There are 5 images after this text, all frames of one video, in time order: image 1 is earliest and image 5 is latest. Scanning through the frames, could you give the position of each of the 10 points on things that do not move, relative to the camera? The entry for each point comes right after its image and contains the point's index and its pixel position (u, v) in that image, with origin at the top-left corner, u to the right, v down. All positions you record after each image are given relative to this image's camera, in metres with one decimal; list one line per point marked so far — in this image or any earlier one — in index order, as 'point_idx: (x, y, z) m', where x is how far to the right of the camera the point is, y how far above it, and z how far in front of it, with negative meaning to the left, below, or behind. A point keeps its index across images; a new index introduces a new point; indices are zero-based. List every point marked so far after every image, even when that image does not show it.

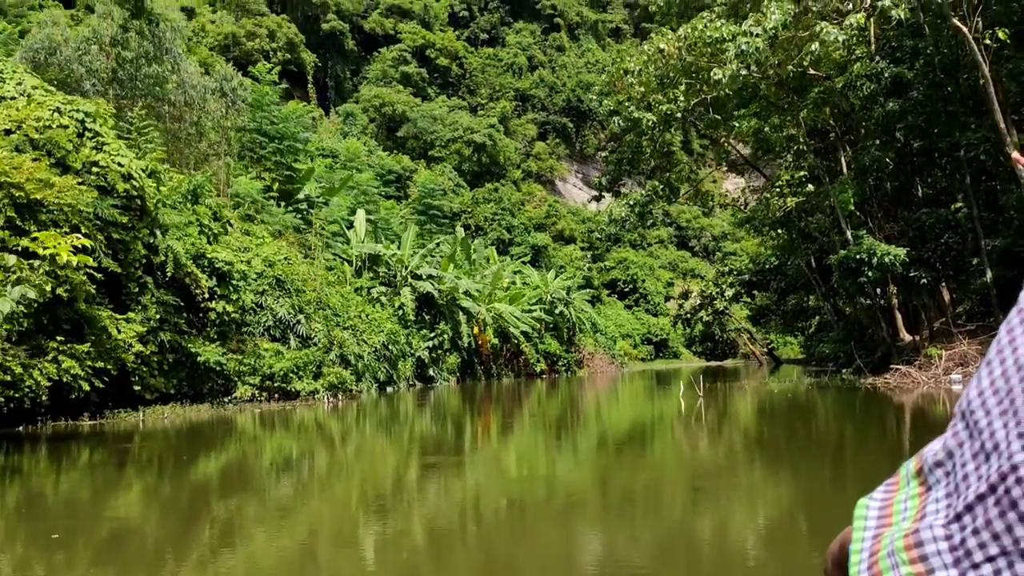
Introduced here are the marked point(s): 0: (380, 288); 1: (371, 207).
0: (-1.7, 0.0, +12.3) m
1: (-2.3, +1.4, +15.2) m
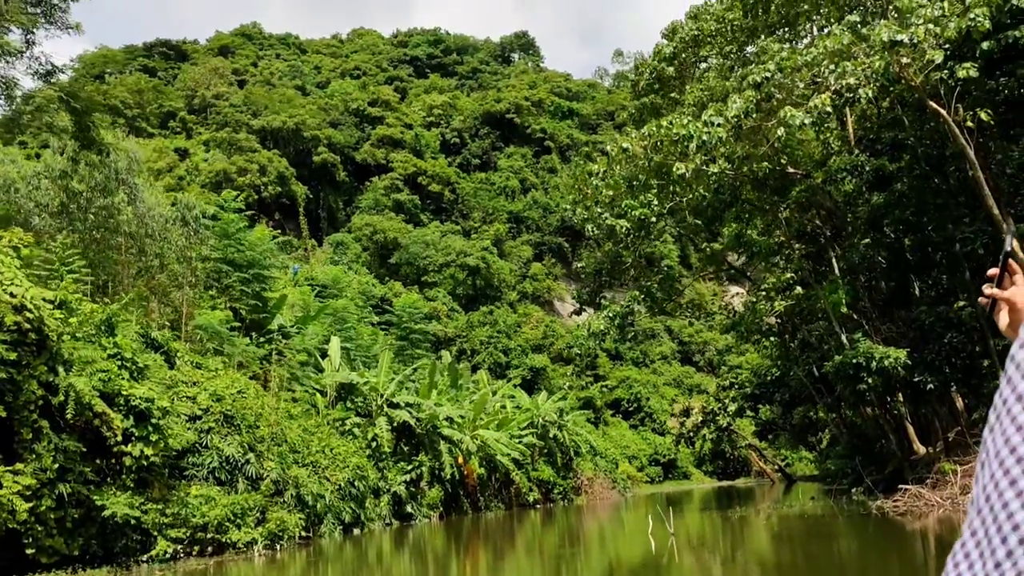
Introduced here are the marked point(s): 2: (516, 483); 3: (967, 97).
0: (-2.0, -1.7, +11.5) m
1: (-2.6, -0.8, +14.5) m
2: (+0.1, -3.0, +13.9) m
3: (+3.7, +1.6, +7.4) m
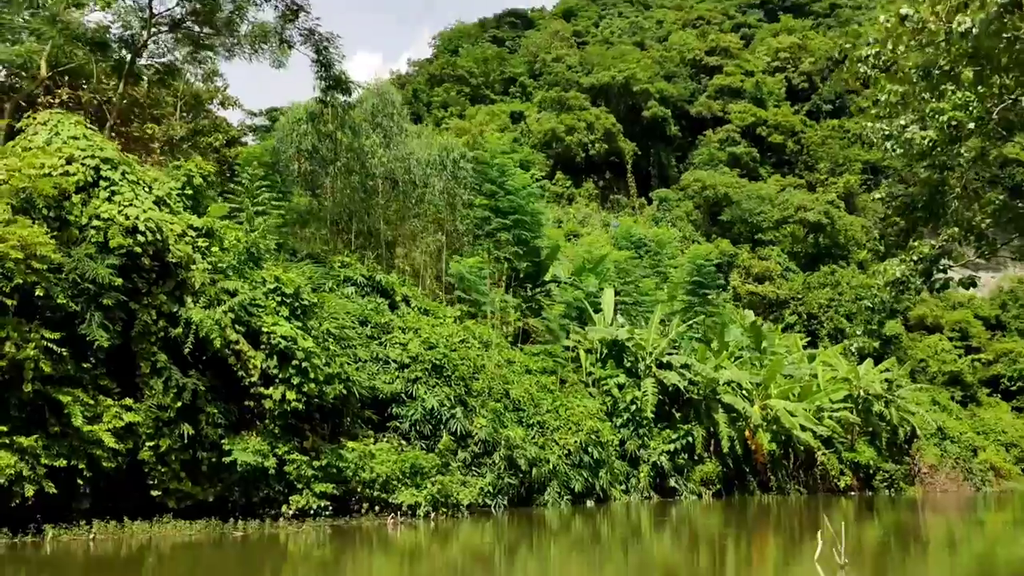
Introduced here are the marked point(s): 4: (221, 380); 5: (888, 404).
0: (+1.2, -1.0, +10.3) m
1: (+1.8, 0.0, +13.3) m
2: (+4.0, -2.3, +11.8) m
3: (+4.8, +2.0, +4.1) m
4: (-1.8, -0.6, +5.6) m
5: (+5.4, -1.7, +13.0) m
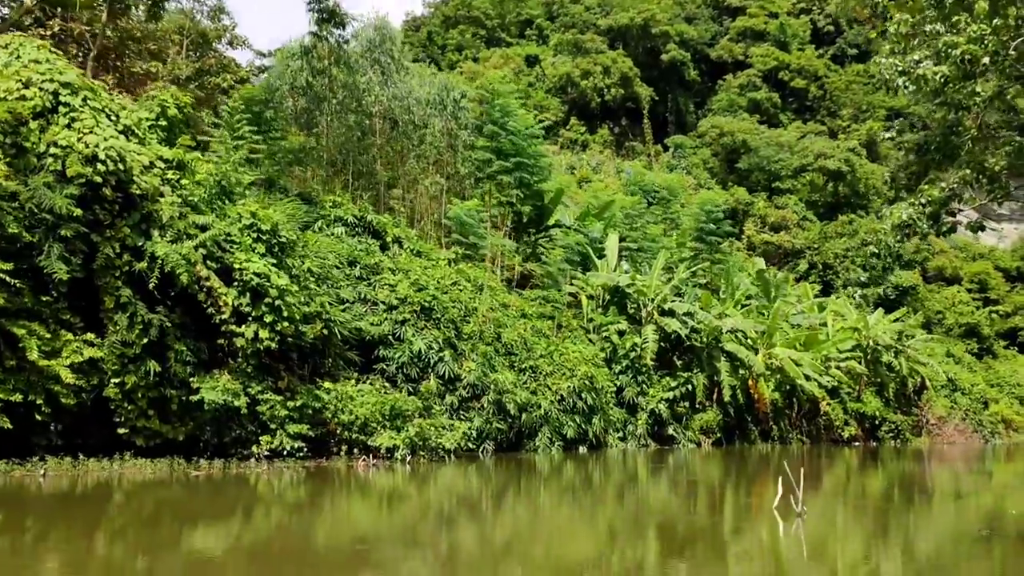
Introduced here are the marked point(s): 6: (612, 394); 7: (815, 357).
0: (+1.2, -0.4, +10.1) m
1: (+1.9, +0.8, +13.0) m
2: (+4.0, -1.6, +11.6) m
3: (+4.7, +2.2, +3.7) m
4: (-1.9, -0.2, +5.5) m
5: (+5.4, -0.9, +12.7) m
6: (+1.1, -1.1, +9.6) m
7: (+3.8, -0.9, +11.4) m
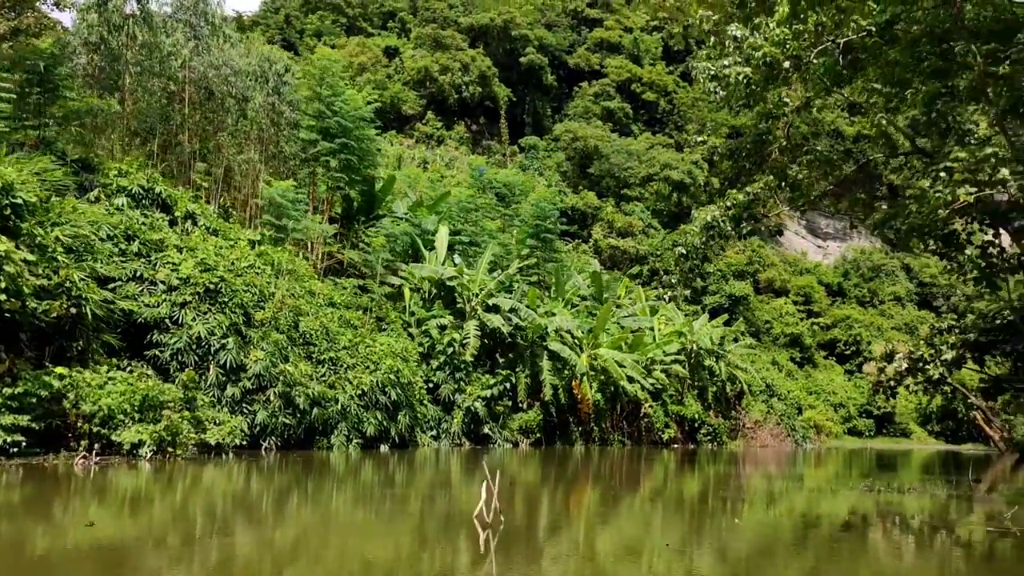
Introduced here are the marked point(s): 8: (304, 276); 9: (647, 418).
0: (-0.8, -0.3, +9.6) m
1: (-0.5, +0.8, +12.7) m
2: (+1.7, -1.7, +11.6) m
3: (+3.8, +2.1, +3.9) m
4: (-3.1, 0.0, +4.6) m
5: (+3.0, -1.0, +12.9) m
6: (-0.9, -1.0, +9.2) m
7: (+1.6, -0.9, +11.4) m
8: (-1.9, +0.1, +8.3) m
9: (+1.8, -1.7, +11.7) m
